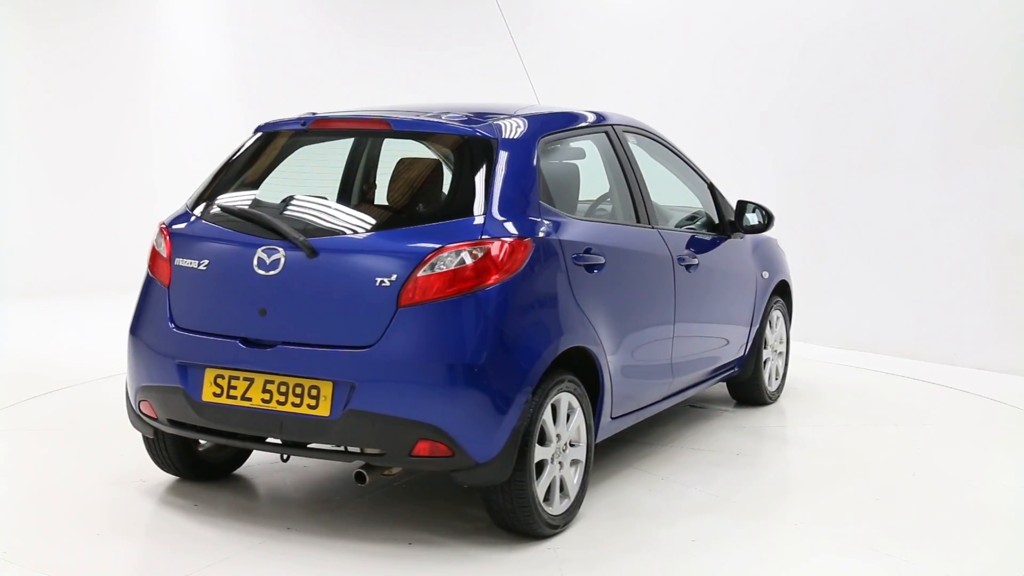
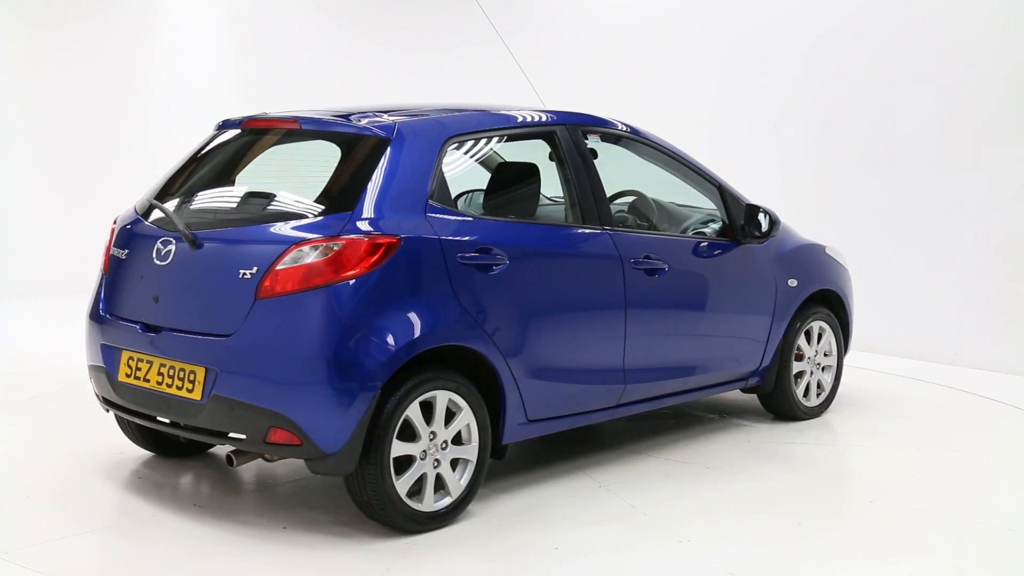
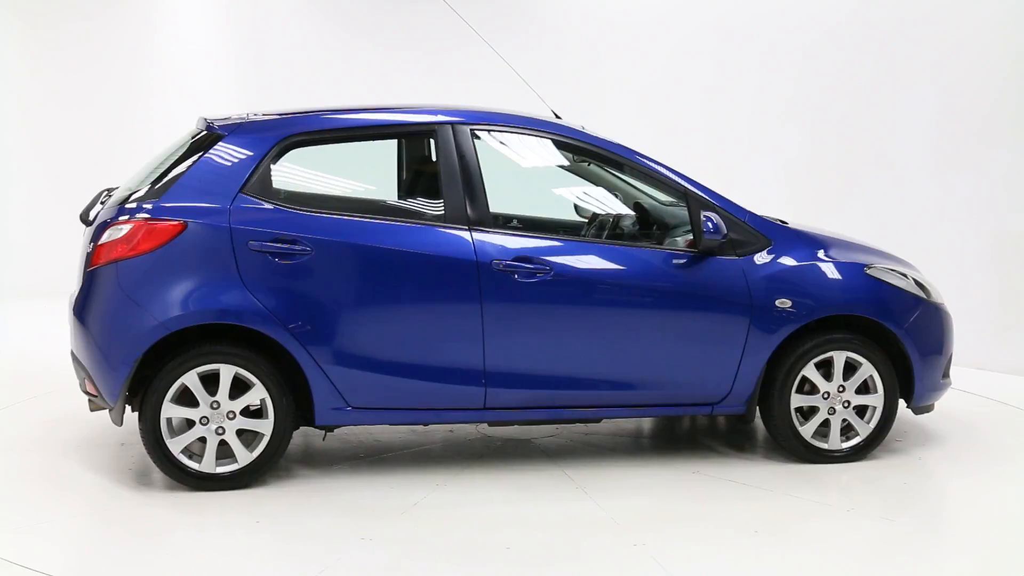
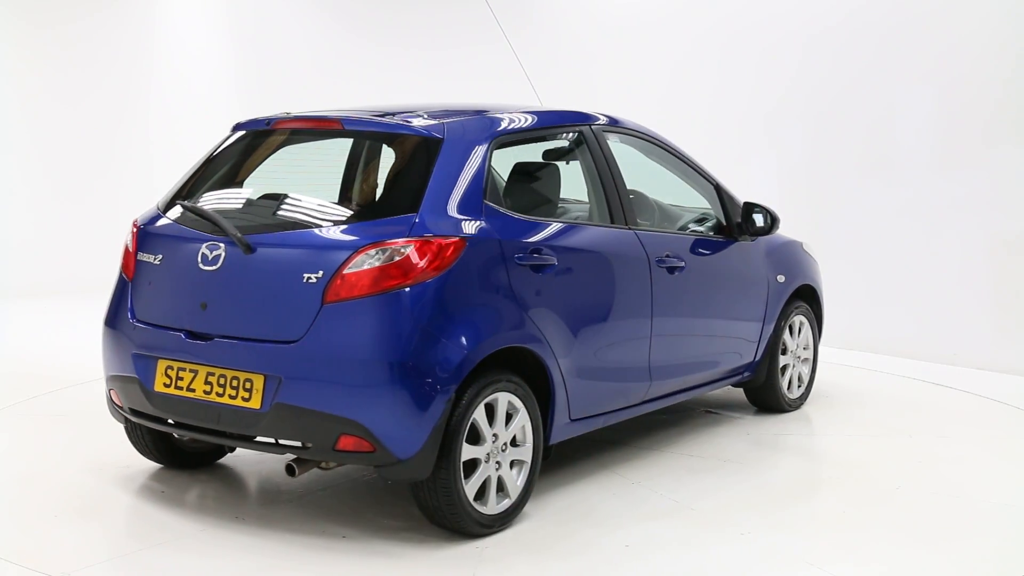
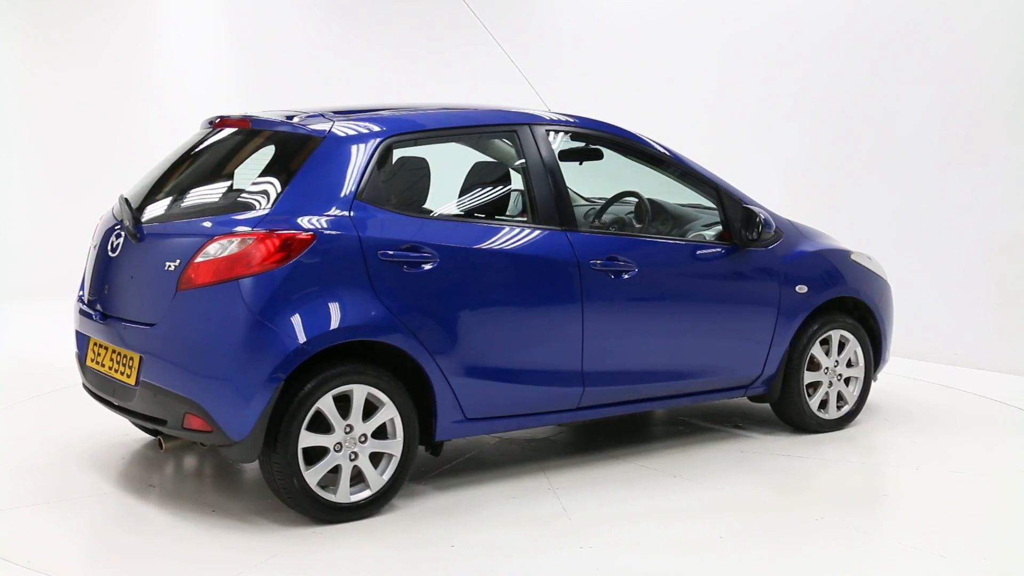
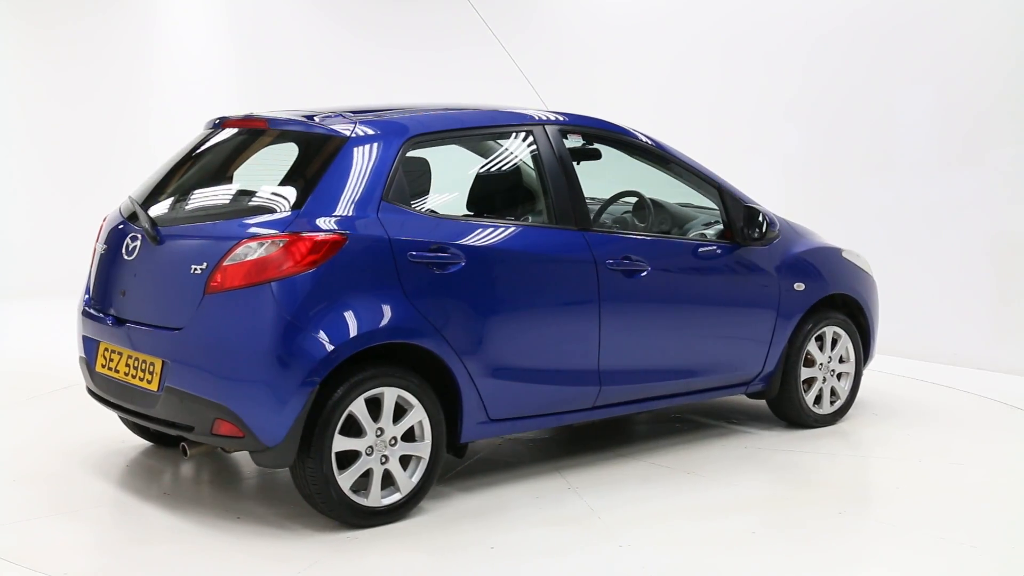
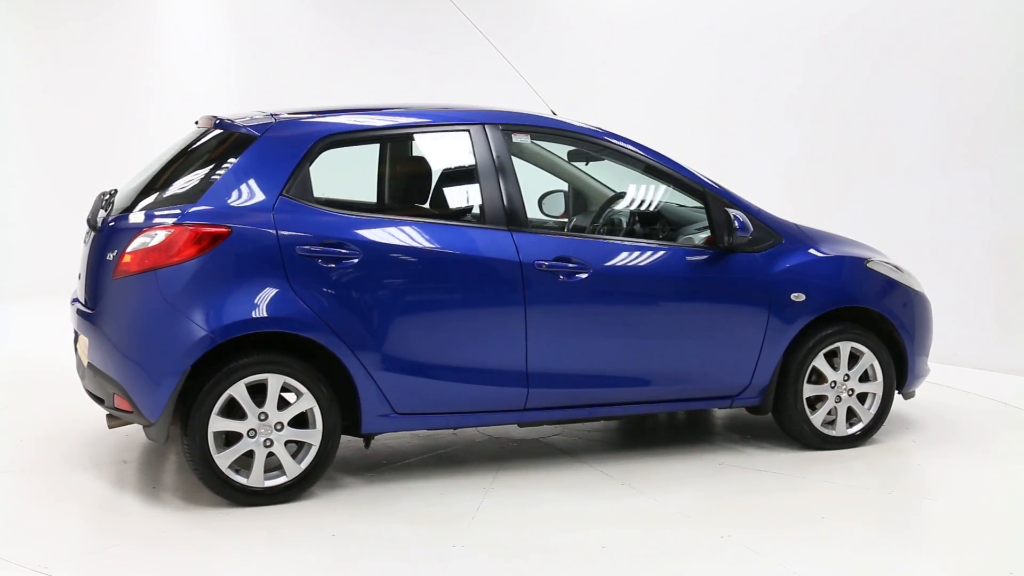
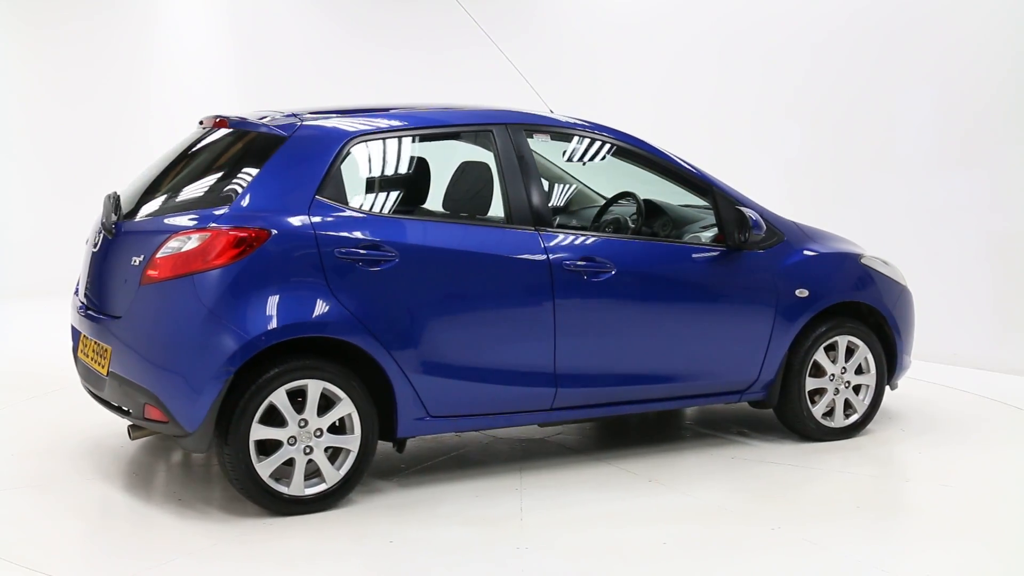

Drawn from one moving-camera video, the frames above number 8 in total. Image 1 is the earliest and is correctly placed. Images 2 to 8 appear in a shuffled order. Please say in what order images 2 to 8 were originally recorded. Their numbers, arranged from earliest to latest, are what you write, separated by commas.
4, 2, 6, 5, 8, 7, 3
